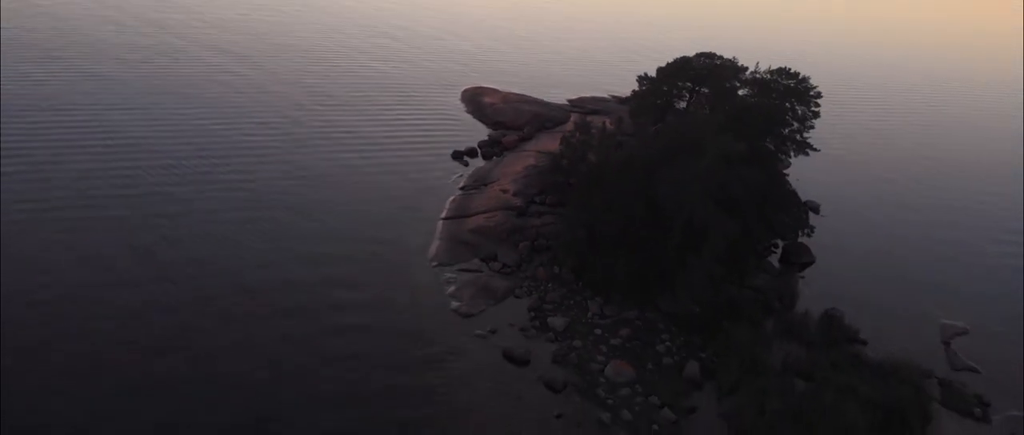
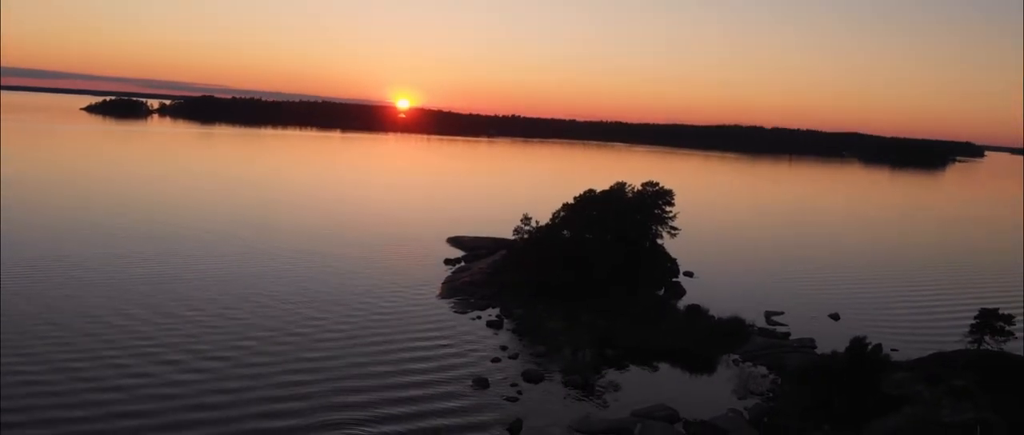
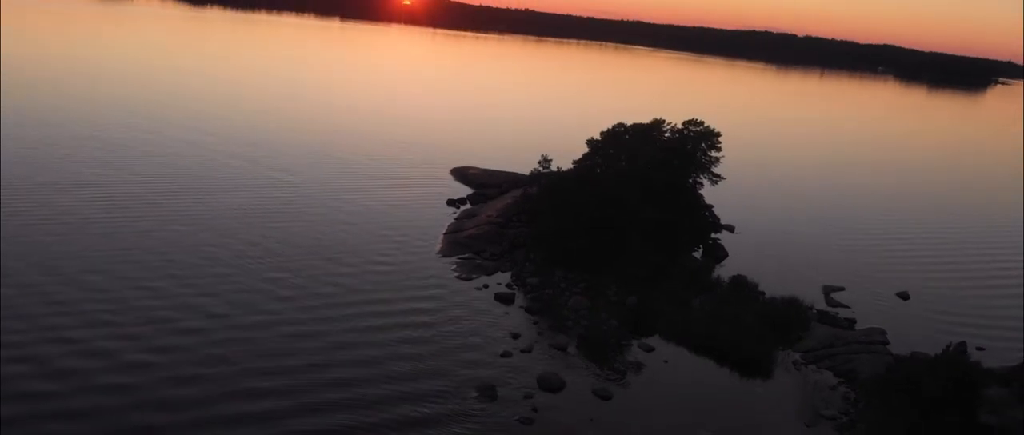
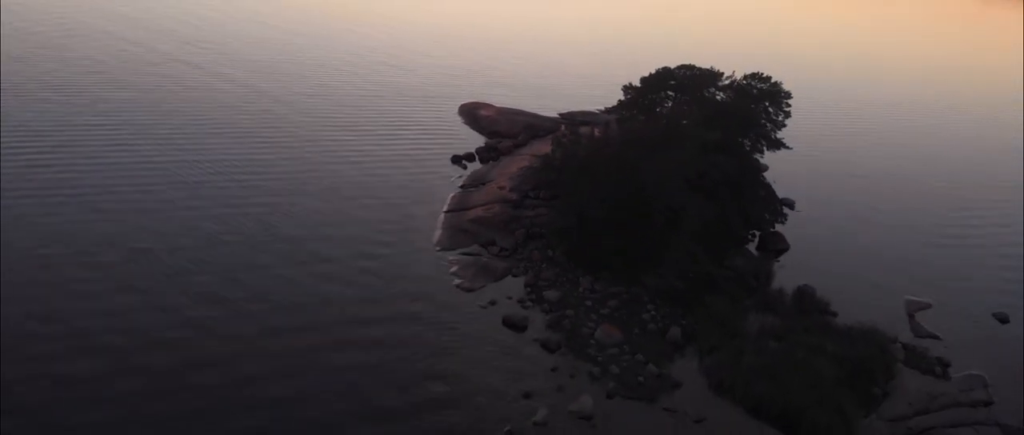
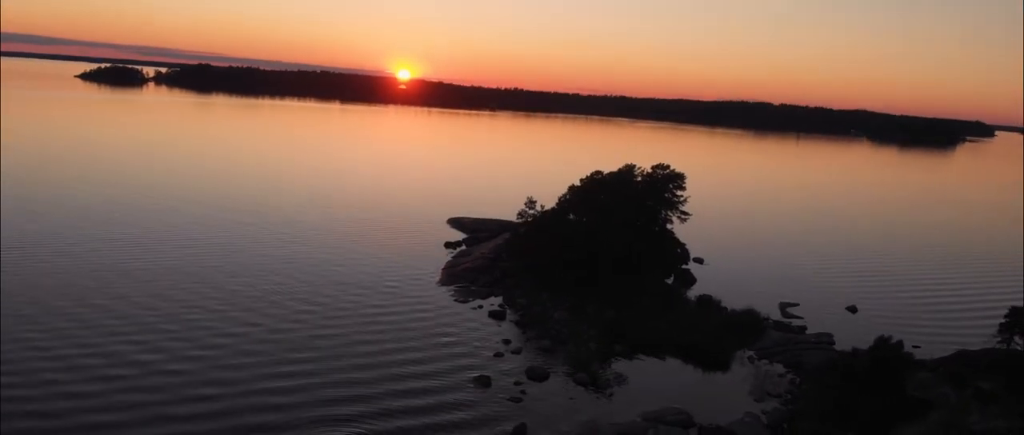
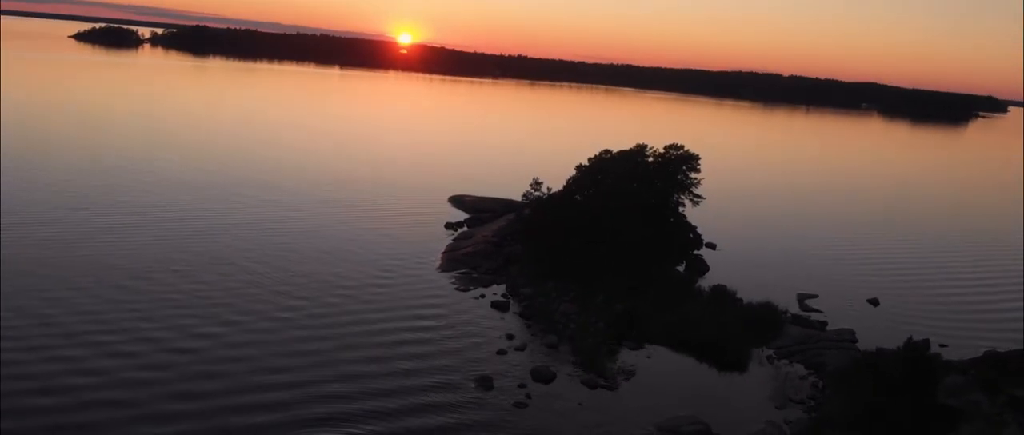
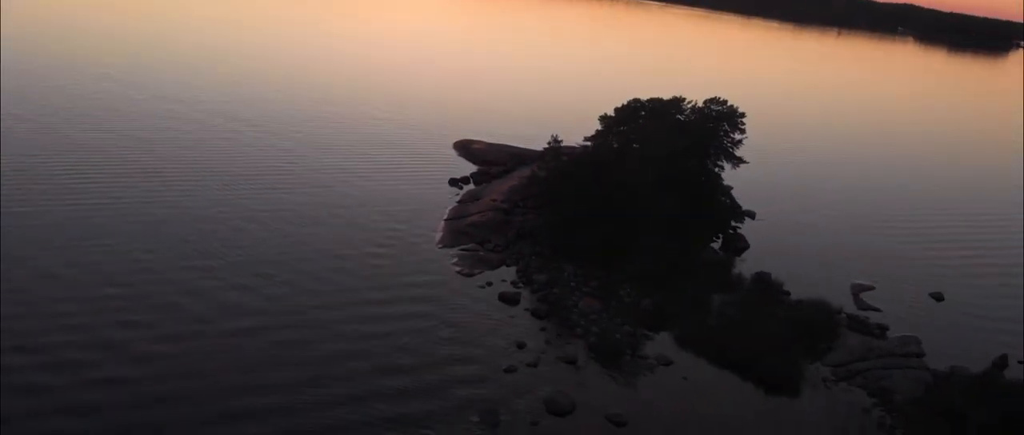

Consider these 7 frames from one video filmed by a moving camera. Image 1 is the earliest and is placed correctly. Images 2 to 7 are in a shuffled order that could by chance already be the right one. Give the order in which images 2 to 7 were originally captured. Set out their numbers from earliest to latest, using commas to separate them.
4, 7, 3, 6, 5, 2
